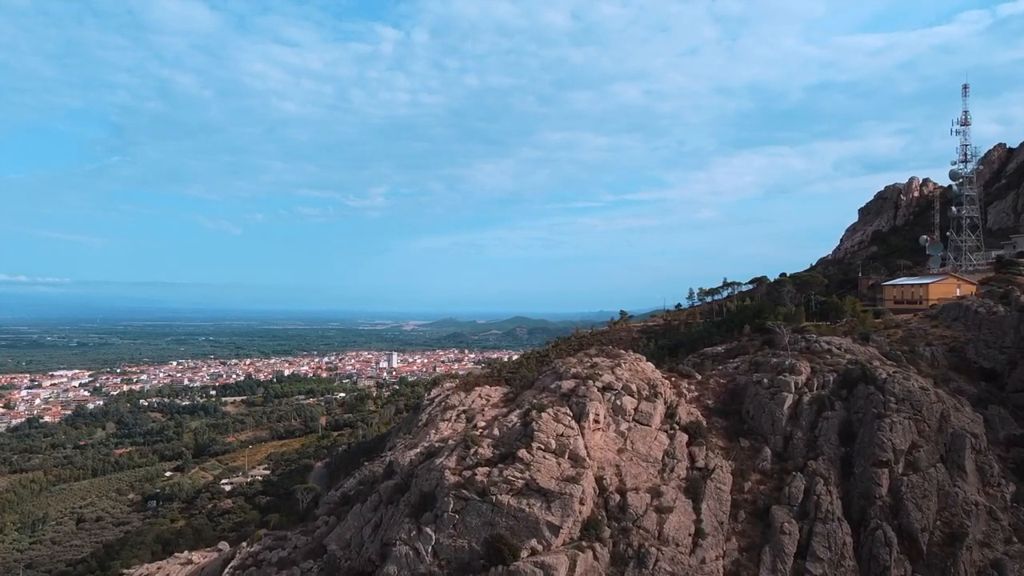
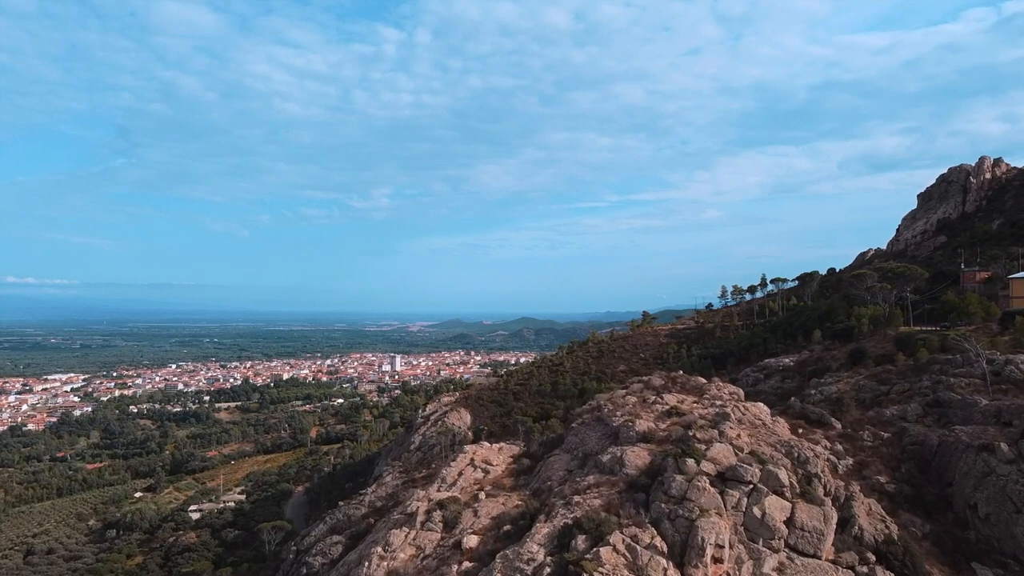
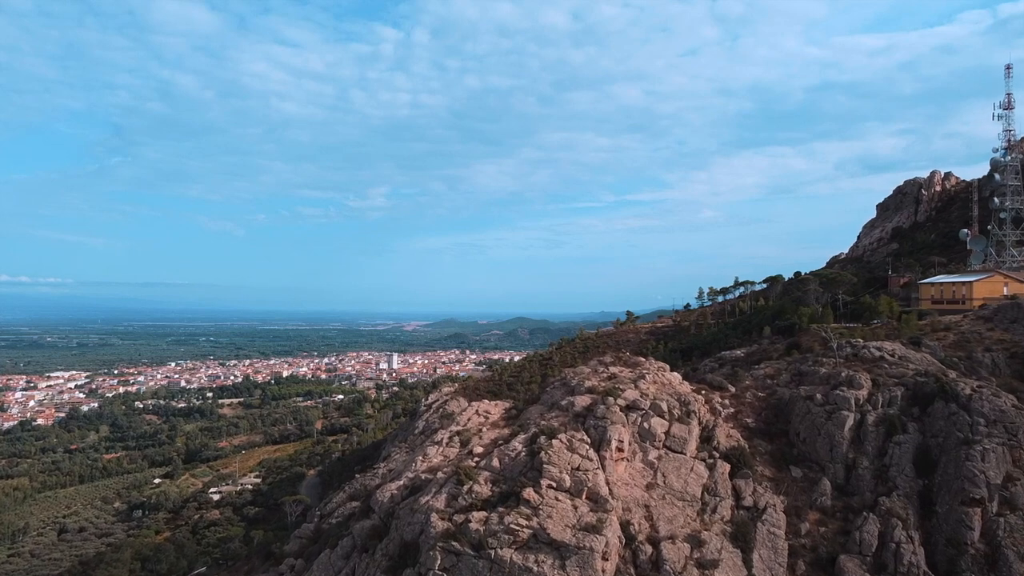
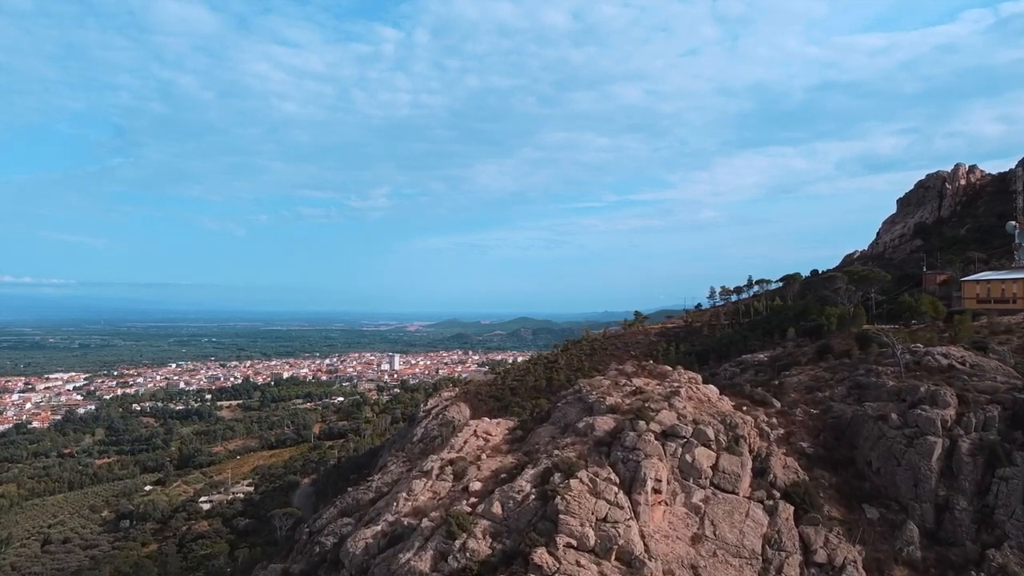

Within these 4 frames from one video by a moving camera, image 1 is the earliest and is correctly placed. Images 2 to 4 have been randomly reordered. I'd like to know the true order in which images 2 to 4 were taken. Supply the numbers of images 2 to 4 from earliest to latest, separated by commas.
3, 4, 2
